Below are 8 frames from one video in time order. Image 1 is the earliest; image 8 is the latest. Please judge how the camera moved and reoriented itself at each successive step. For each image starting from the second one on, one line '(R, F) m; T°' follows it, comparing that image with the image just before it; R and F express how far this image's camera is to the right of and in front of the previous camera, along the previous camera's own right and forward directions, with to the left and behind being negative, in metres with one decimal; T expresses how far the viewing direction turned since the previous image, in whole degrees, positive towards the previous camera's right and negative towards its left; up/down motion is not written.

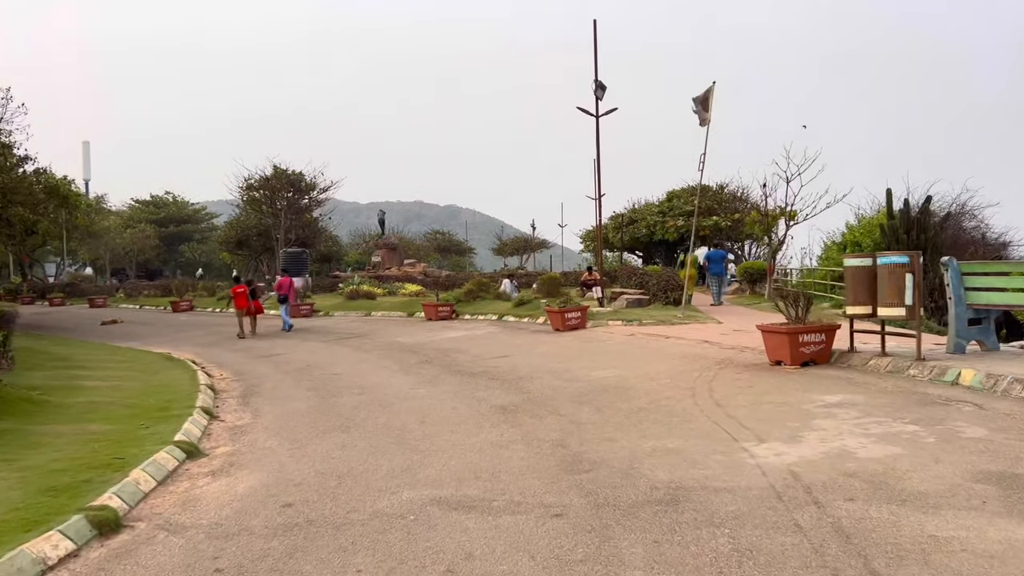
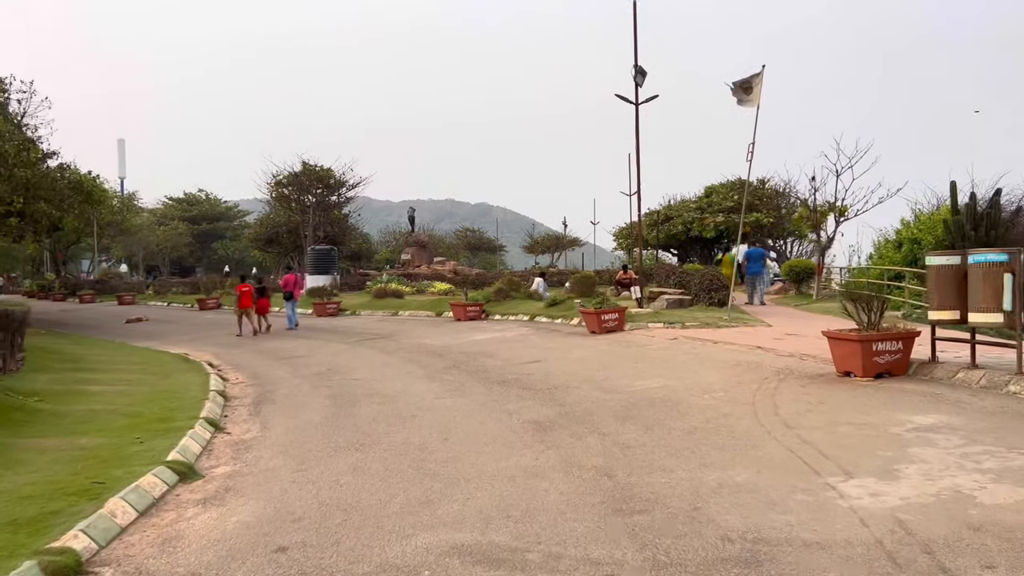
(0.0, +0.9) m; -2°
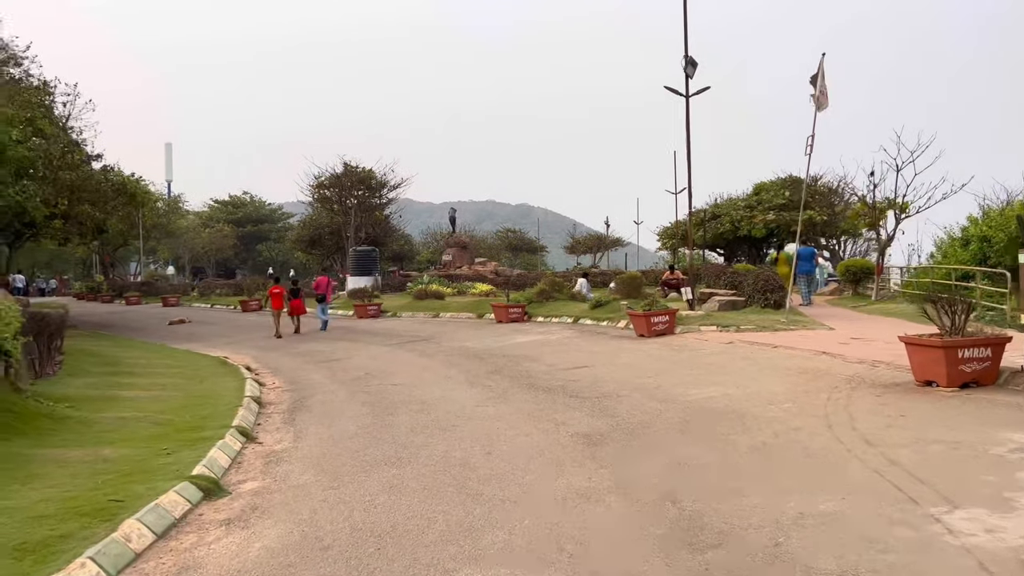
(-0.1, +0.5) m; -3°
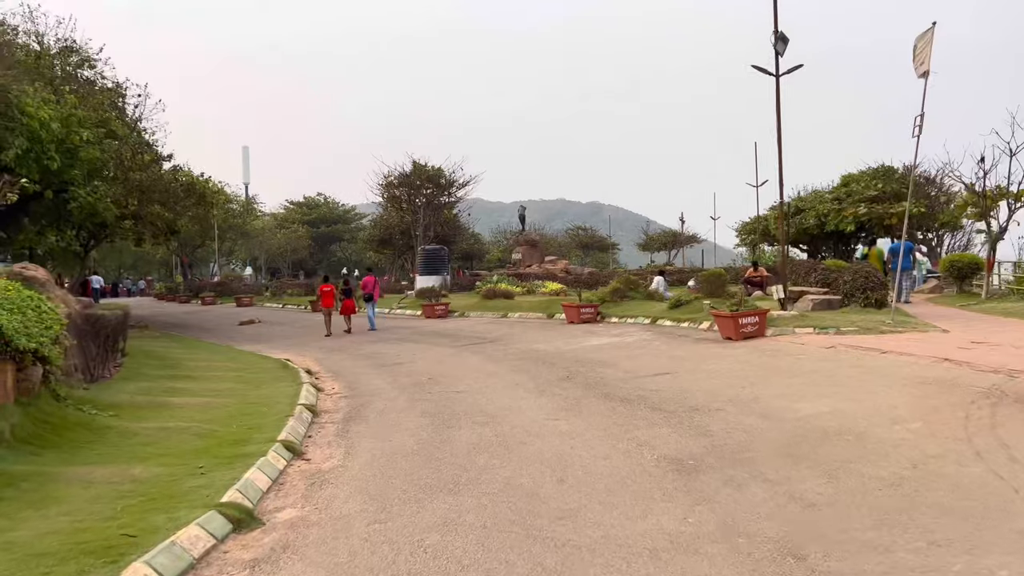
(0.0, +0.9) m; -5°
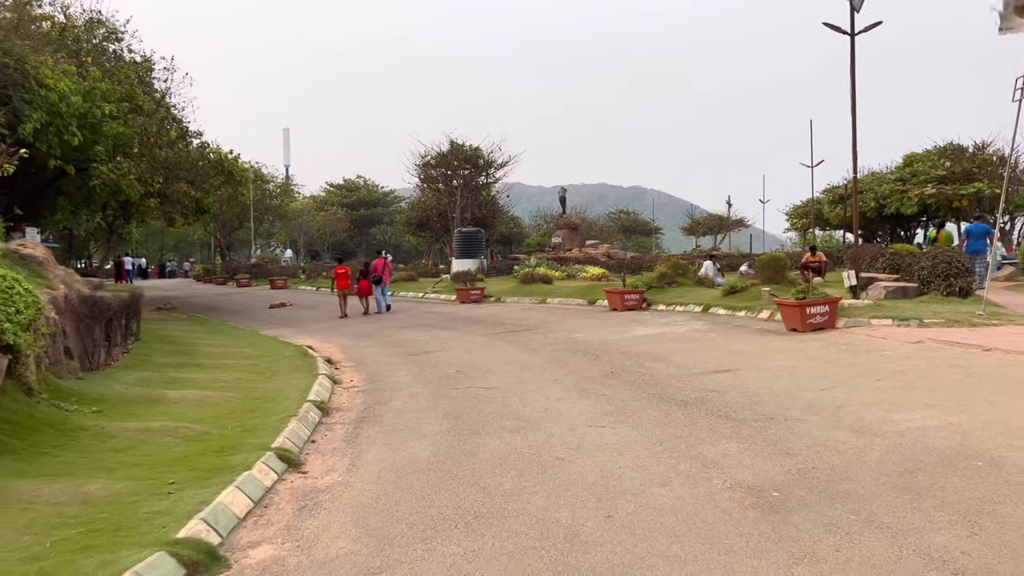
(0.0, +1.1) m; -3°
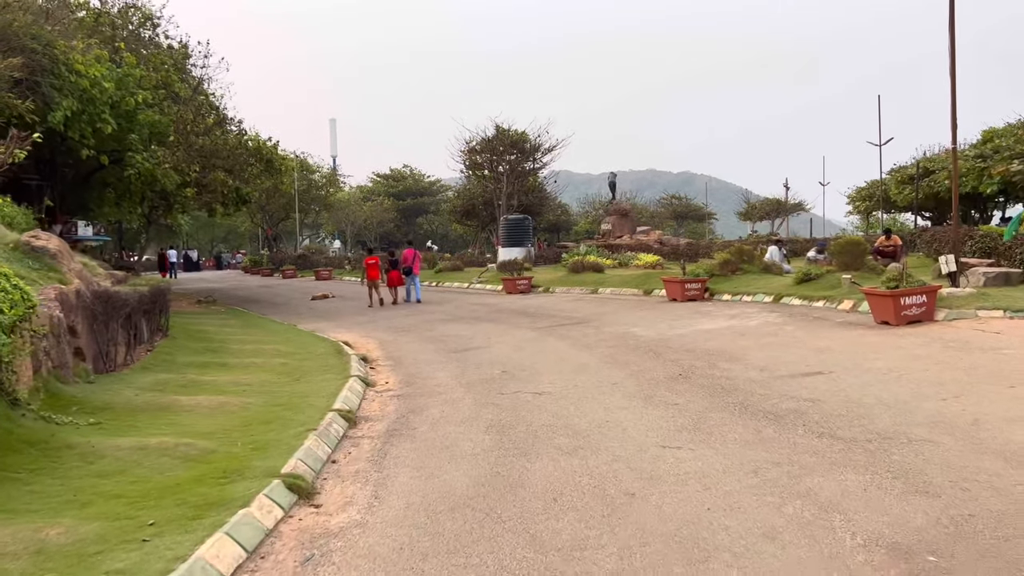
(0.0, +1.0) m; -3°
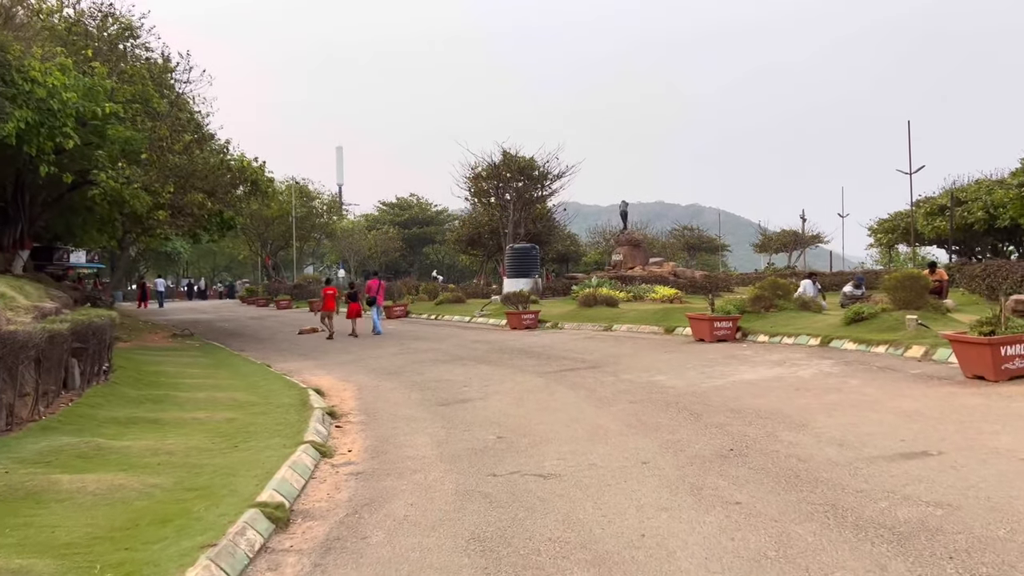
(+0.1, +1.8) m; -1°
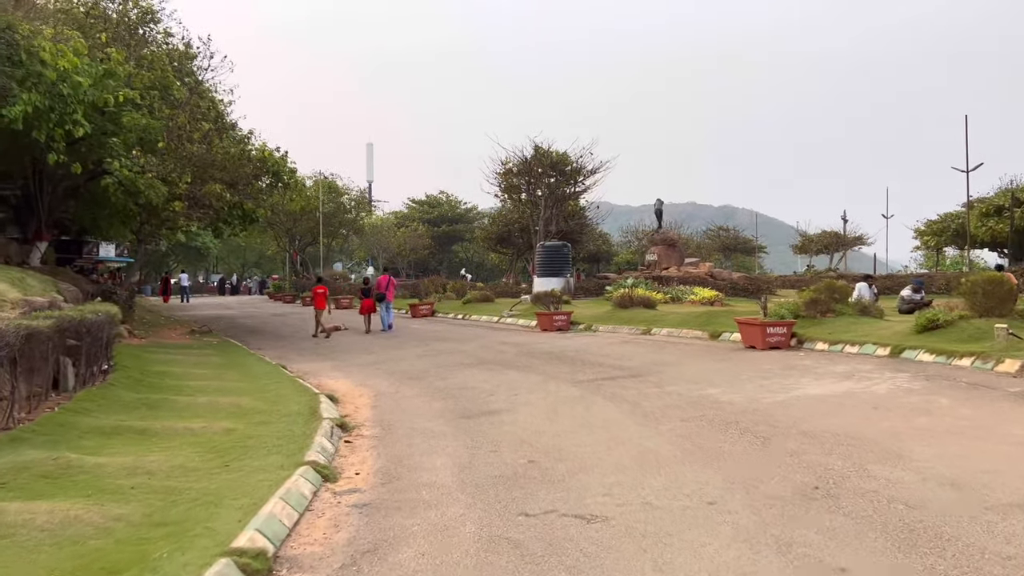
(-0.1, +1.0) m; -2°
